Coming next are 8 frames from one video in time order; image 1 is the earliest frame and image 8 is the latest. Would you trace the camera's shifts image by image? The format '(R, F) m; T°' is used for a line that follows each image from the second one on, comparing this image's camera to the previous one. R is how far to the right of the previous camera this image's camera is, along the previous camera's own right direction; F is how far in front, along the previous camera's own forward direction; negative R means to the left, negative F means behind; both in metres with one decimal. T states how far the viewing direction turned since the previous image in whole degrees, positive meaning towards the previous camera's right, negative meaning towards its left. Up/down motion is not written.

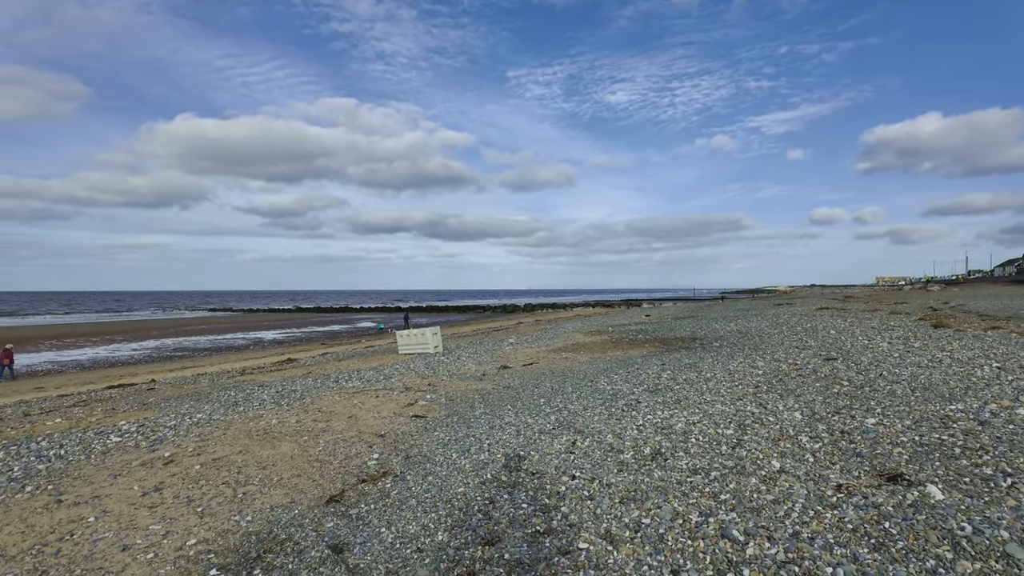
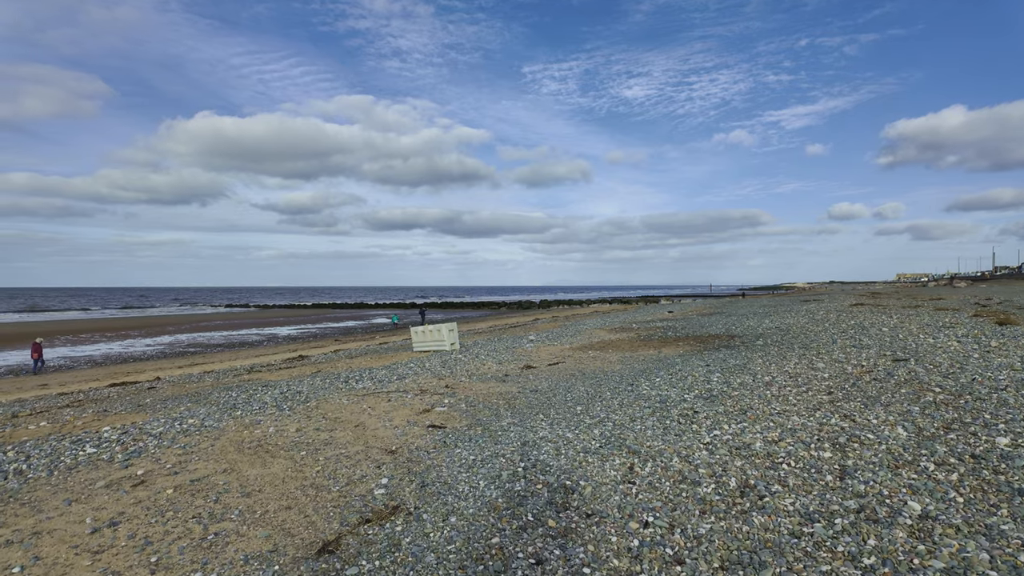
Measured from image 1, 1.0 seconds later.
(-0.3, +1.8) m; -1°
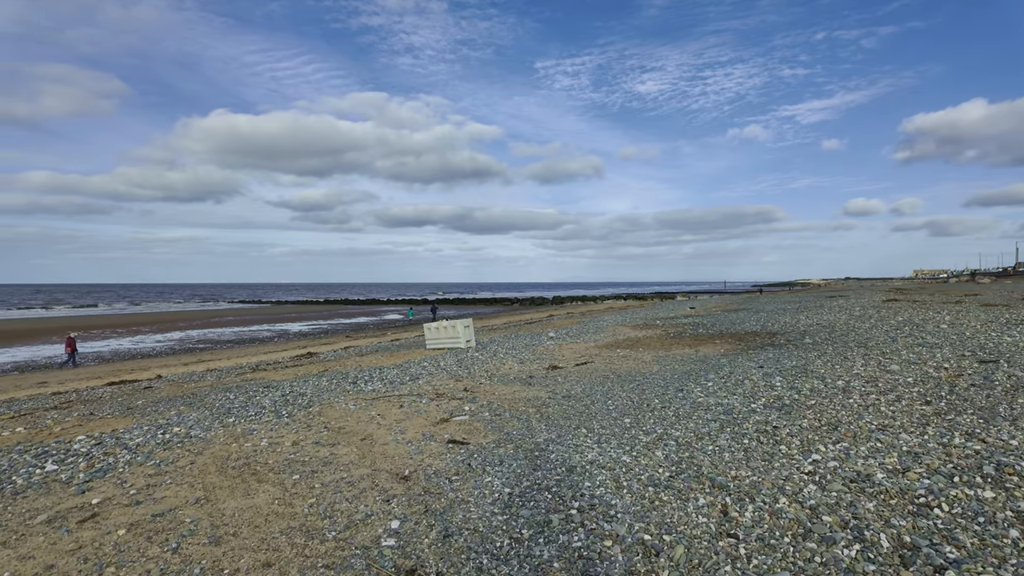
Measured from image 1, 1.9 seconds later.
(-0.4, +1.8) m; -1°
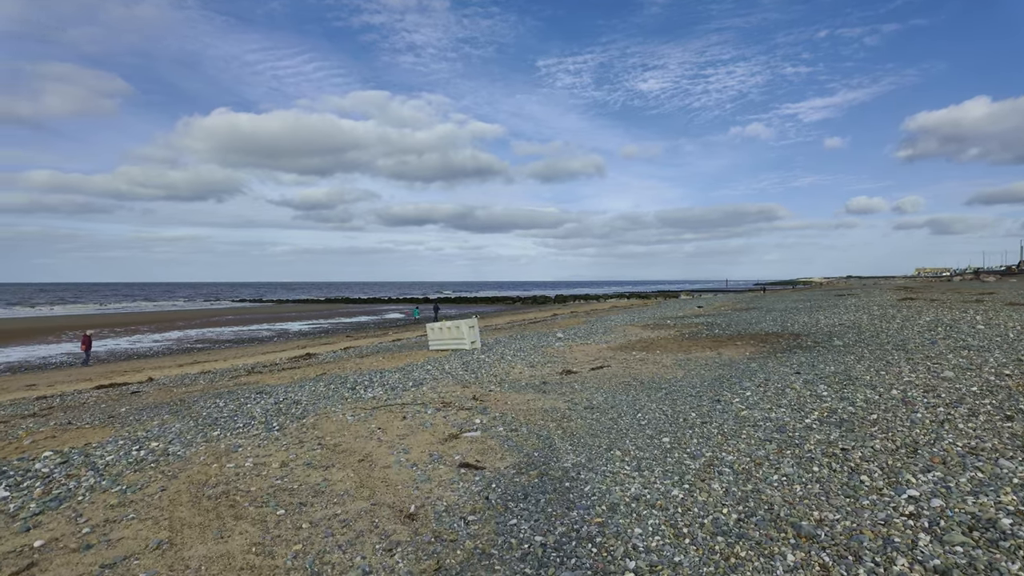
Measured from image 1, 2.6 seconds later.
(-0.2, +1.3) m; 0°
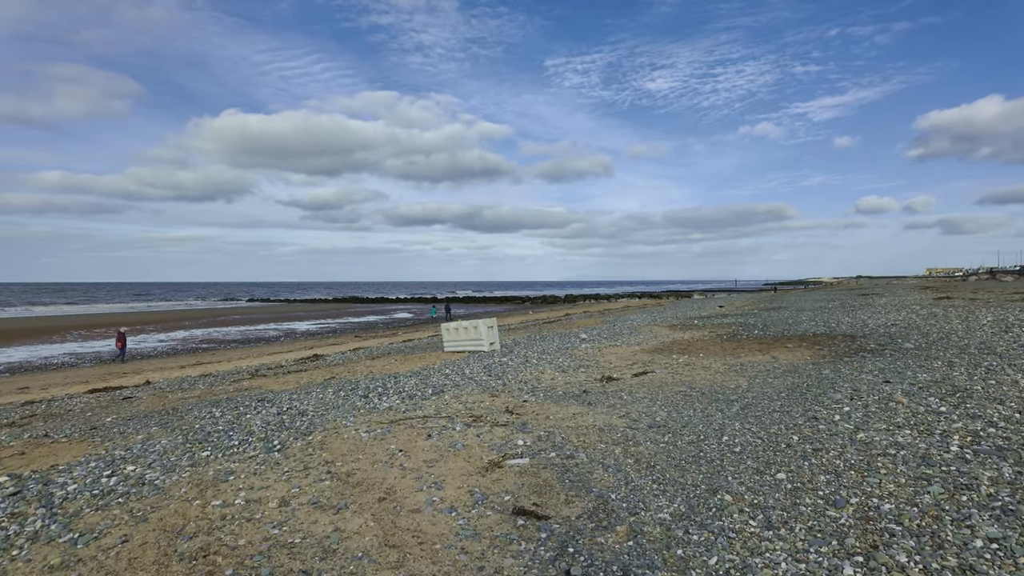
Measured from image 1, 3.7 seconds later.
(-0.6, +1.9) m; -1°
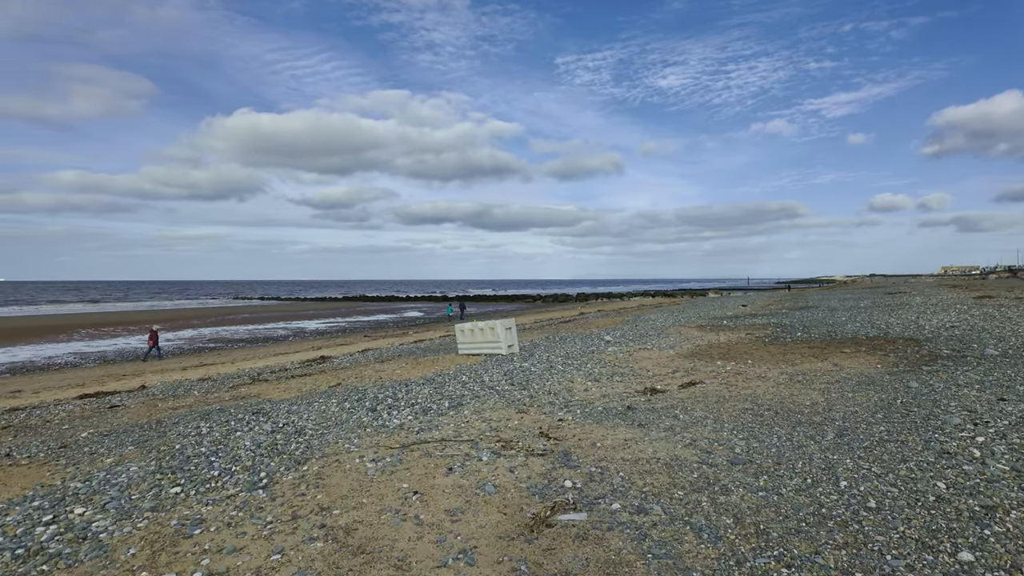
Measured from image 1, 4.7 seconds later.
(-0.4, +1.9) m; -1°
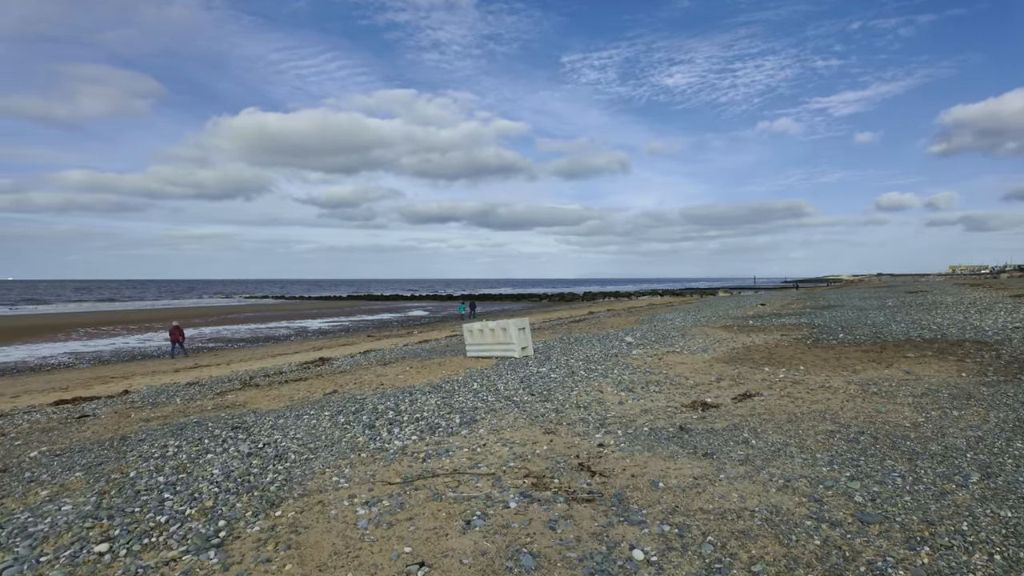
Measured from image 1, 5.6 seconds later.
(-0.3, +2.0) m; 0°
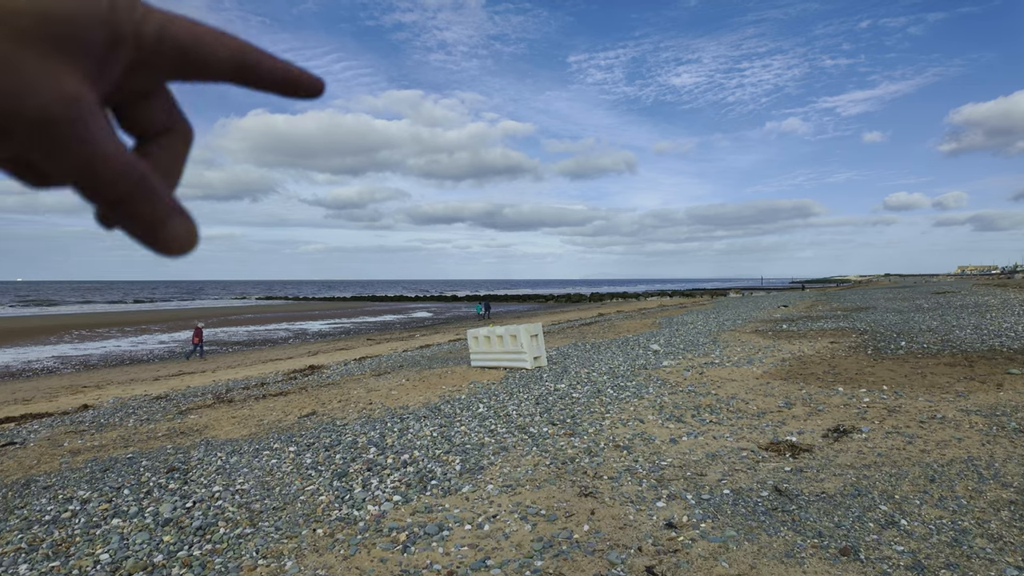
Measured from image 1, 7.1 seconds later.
(-0.2, +2.8) m; -1°
